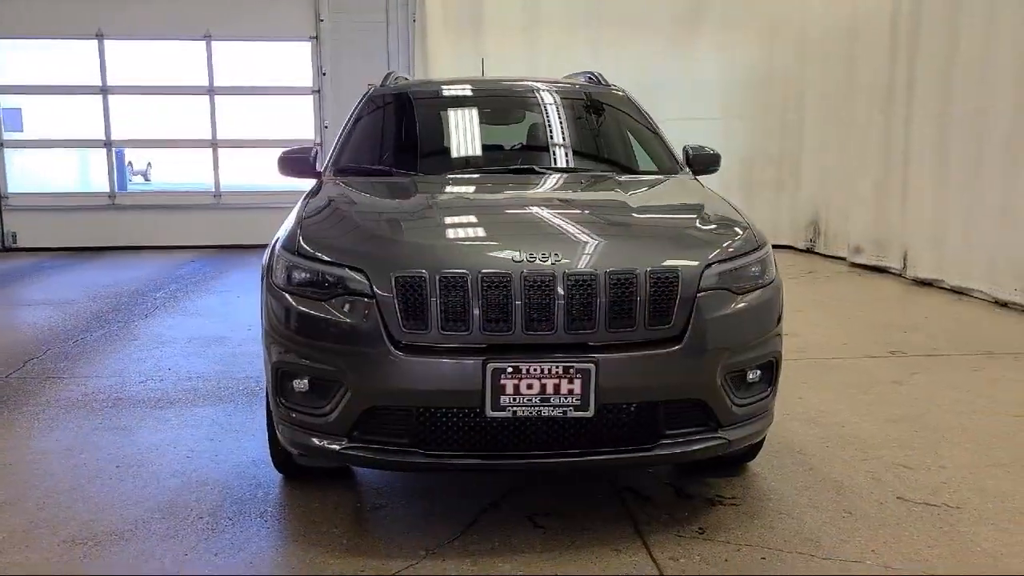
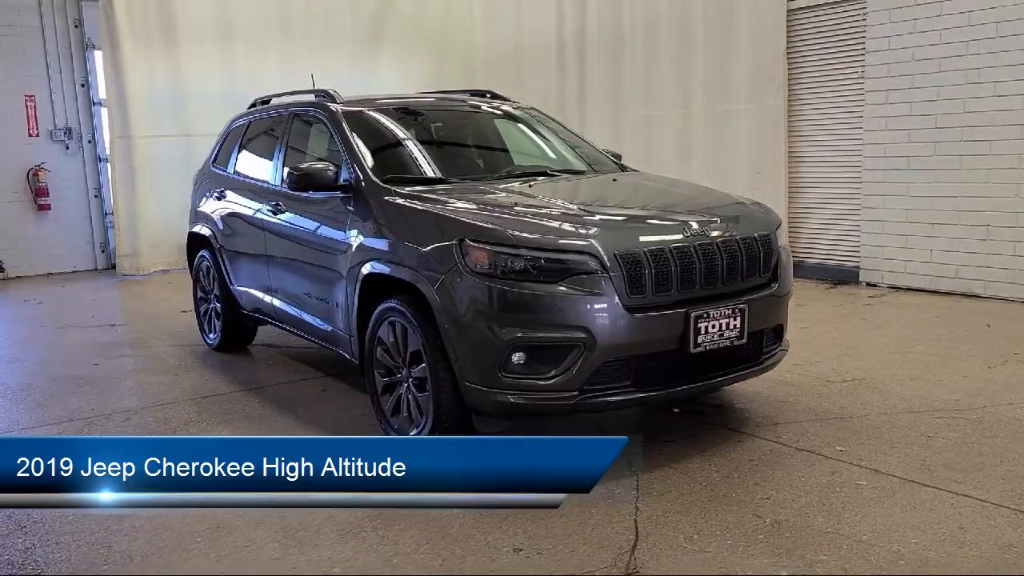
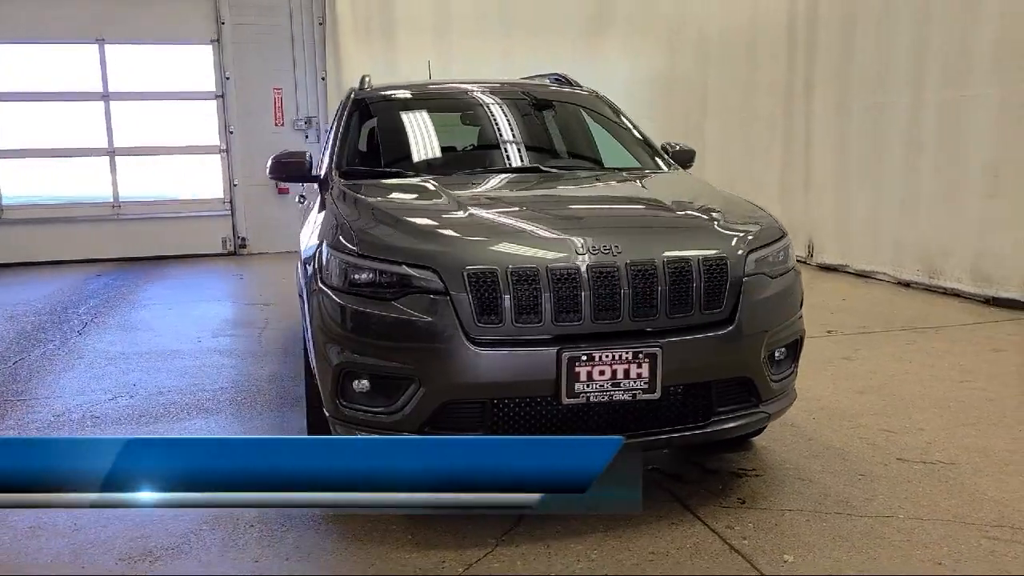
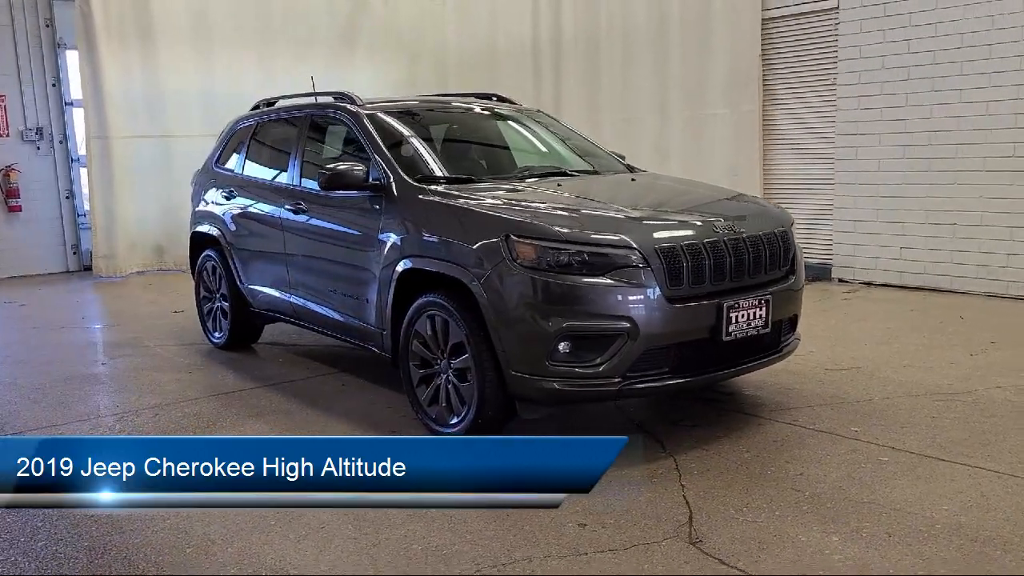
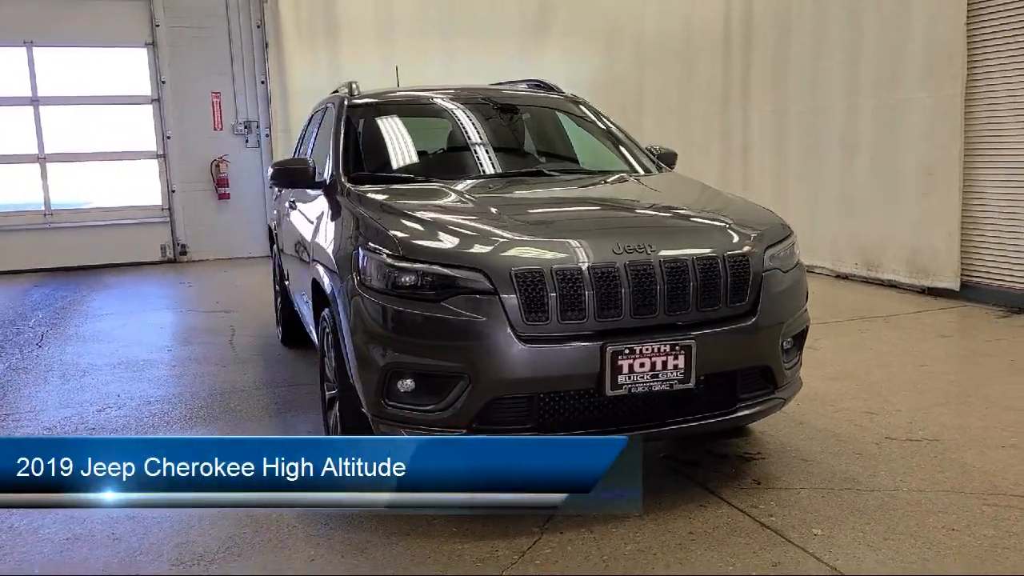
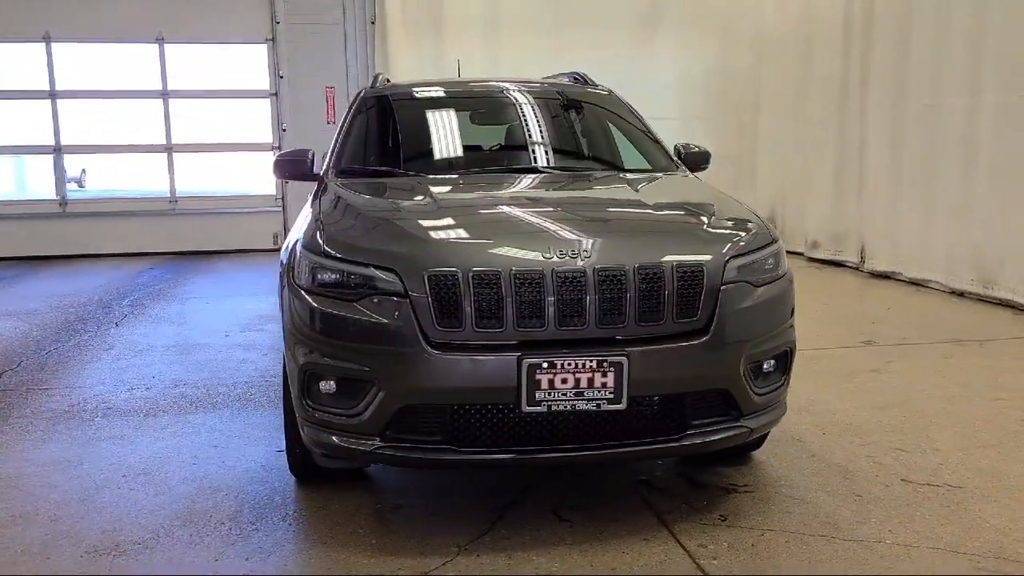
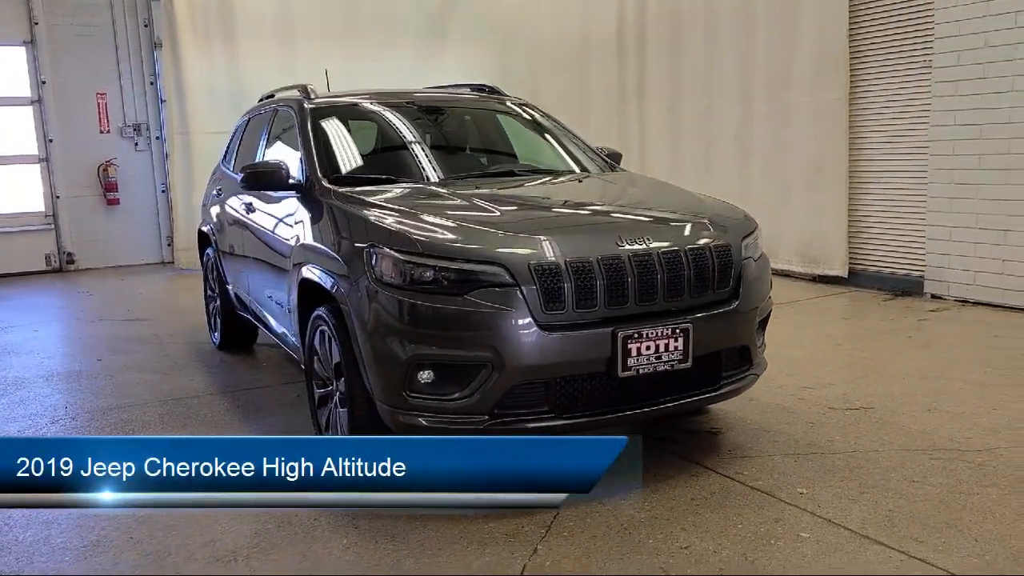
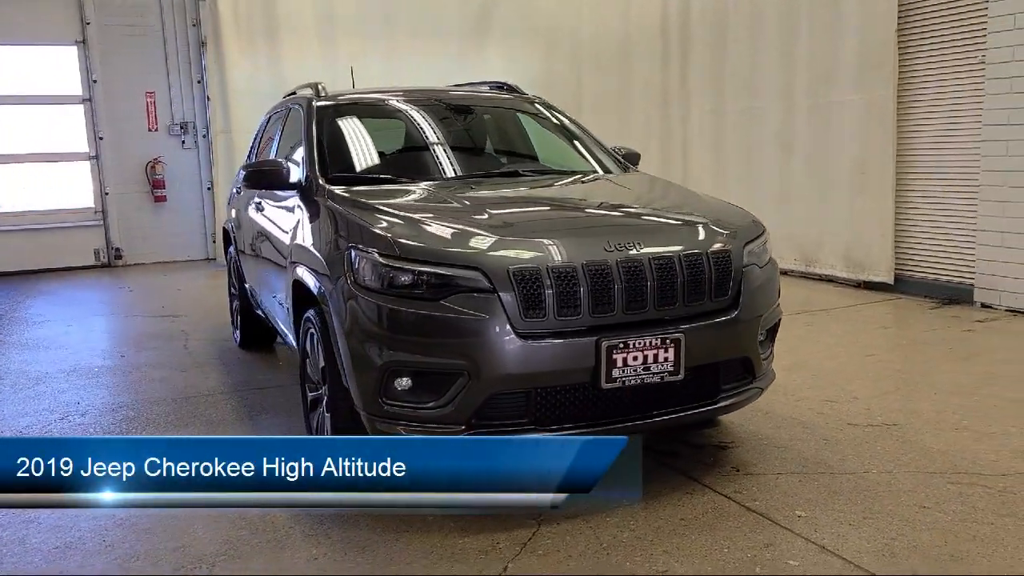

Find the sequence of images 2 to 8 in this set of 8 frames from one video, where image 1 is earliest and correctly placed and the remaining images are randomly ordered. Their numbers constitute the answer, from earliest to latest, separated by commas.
6, 3, 5, 8, 7, 2, 4
